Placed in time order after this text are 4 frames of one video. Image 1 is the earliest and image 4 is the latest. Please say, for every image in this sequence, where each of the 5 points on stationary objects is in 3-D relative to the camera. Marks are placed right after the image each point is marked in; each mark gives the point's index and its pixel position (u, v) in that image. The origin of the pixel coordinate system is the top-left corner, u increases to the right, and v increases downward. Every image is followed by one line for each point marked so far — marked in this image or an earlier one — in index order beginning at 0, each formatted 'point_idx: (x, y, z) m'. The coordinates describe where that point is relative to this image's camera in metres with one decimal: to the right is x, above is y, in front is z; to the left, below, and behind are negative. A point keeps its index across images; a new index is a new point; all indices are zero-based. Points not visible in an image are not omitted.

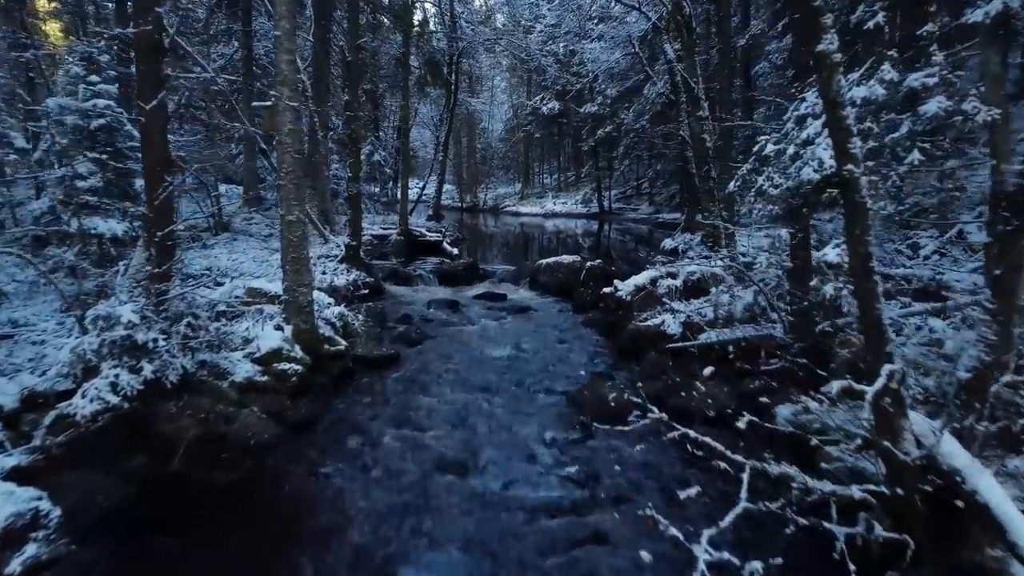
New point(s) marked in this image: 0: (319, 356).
0: (-2.1, -0.7, +8.3) m
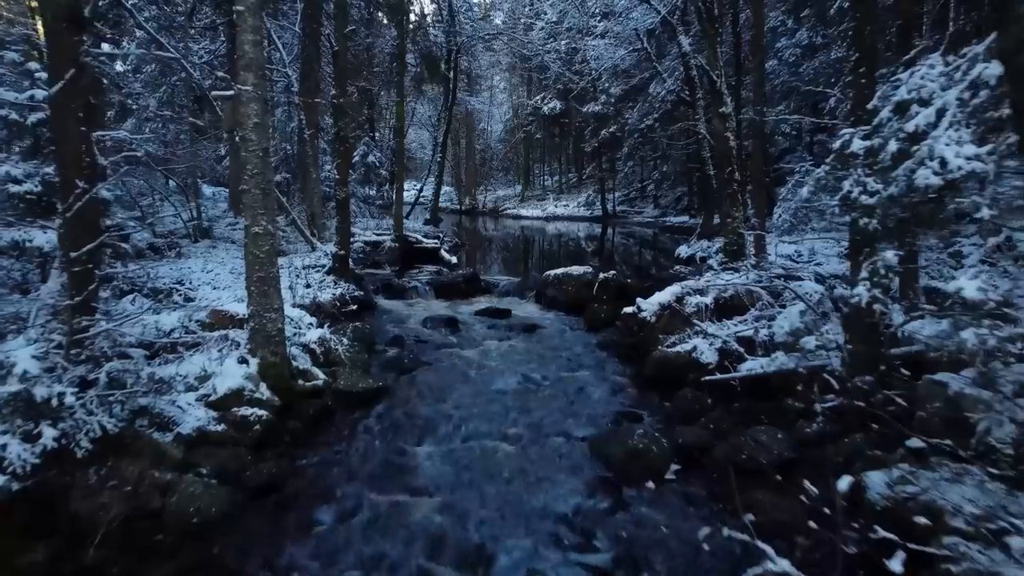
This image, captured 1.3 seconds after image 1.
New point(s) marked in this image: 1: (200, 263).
0: (-2.0, -0.9, +6.9) m
1: (-5.4, +0.4, +13.5) m
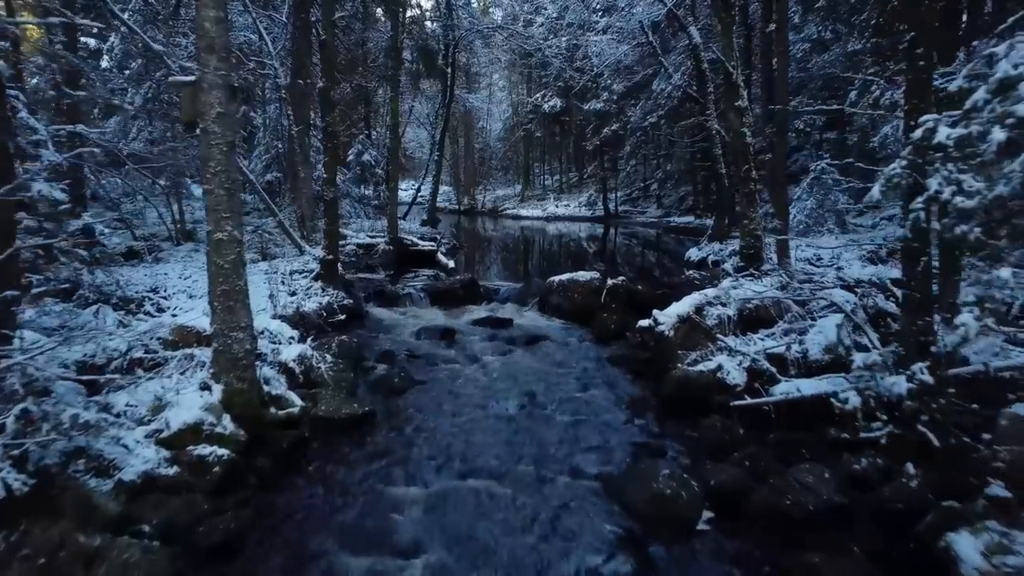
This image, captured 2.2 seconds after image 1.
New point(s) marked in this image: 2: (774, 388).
0: (-1.9, -1.1, +6.0) m
1: (-5.4, +0.3, +12.6) m
2: (+2.3, -0.9, +6.9) m
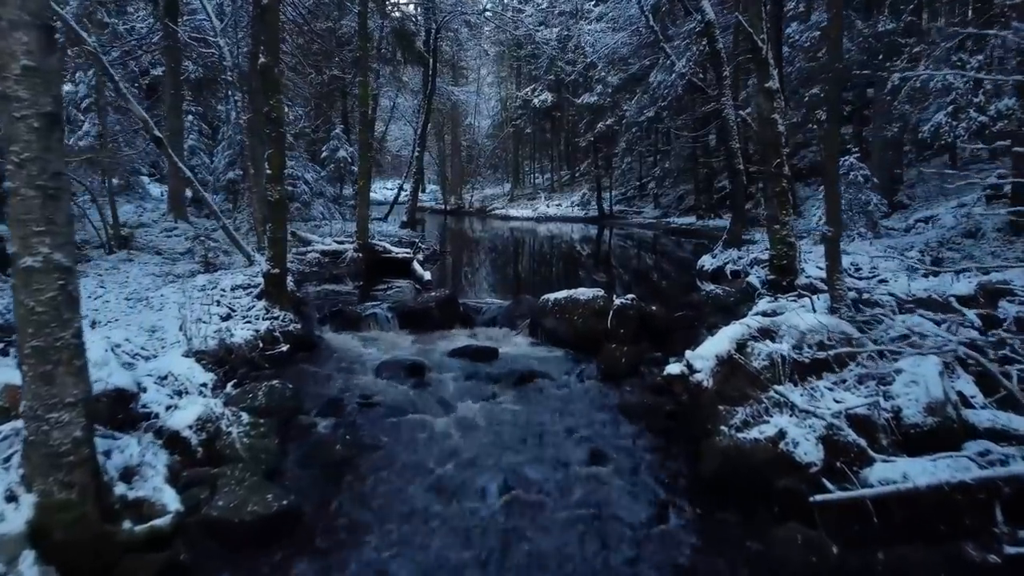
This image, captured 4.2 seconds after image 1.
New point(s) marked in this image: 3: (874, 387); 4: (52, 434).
0: (-2.1, -1.3, +3.9) m
1: (-5.6, +0.1, +10.4) m
2: (+2.2, -1.1, +4.8) m
3: (+2.7, -0.7, +5.9) m
4: (-2.2, -0.7, +3.8) m
